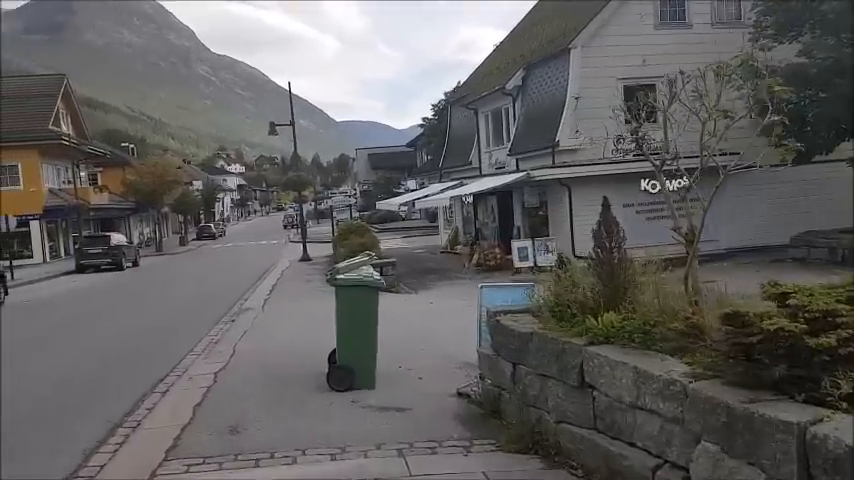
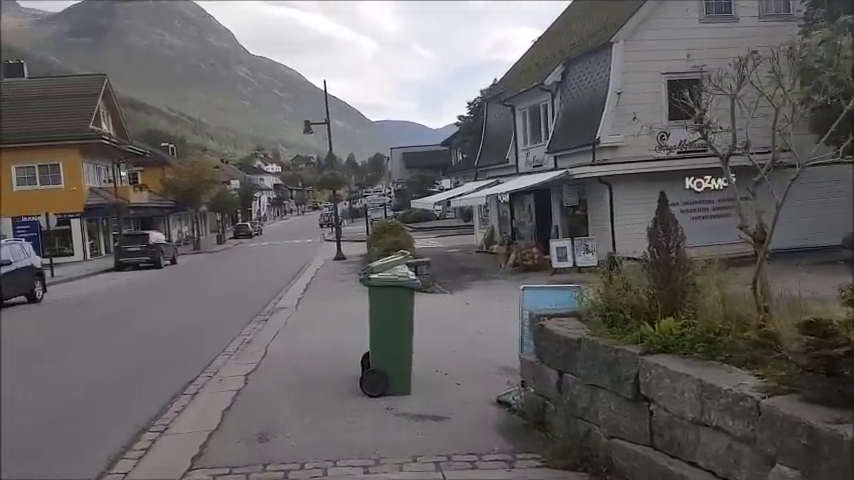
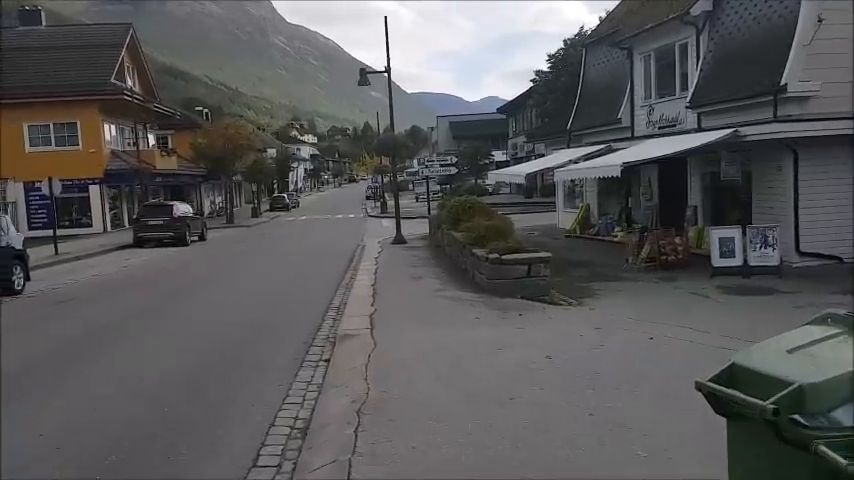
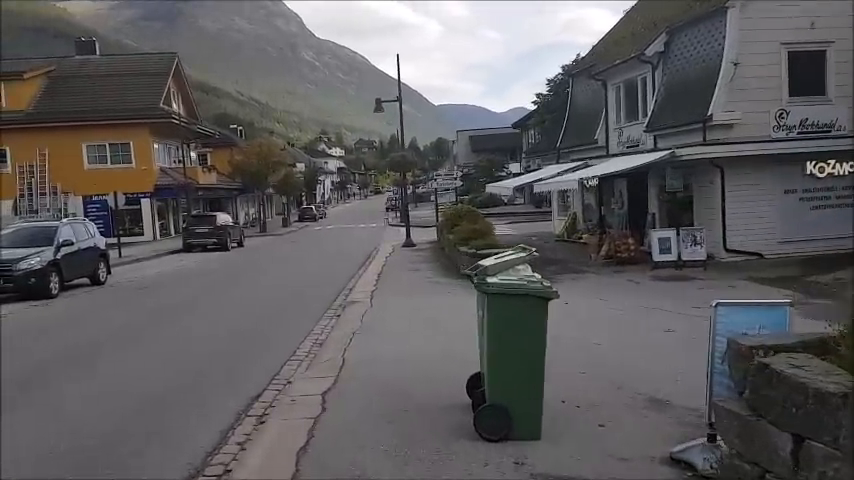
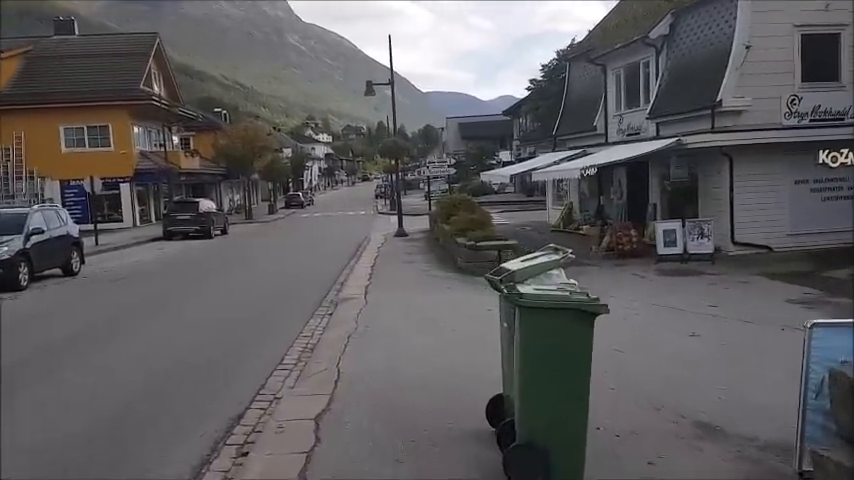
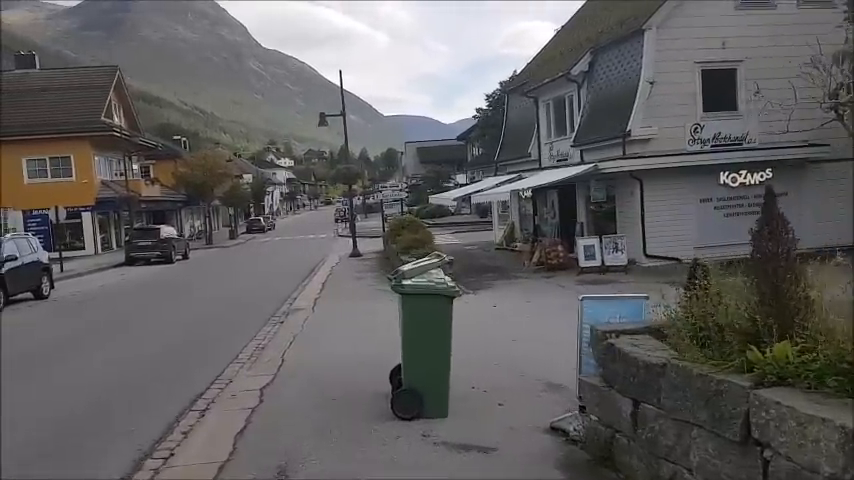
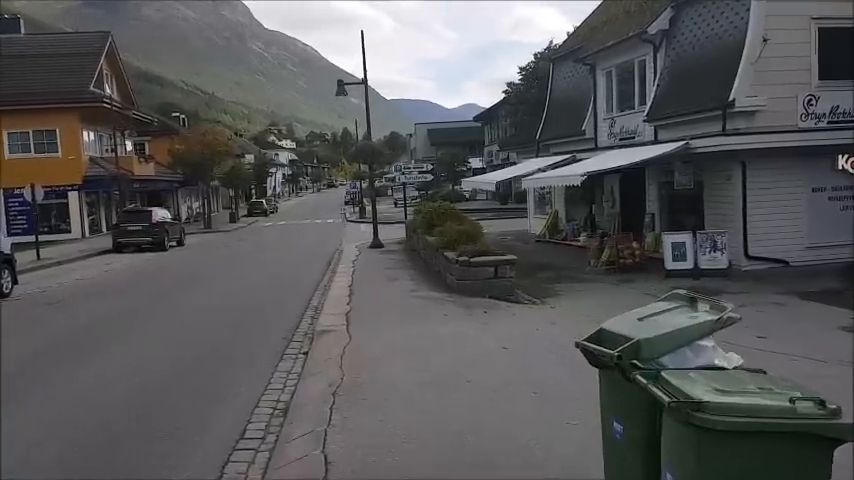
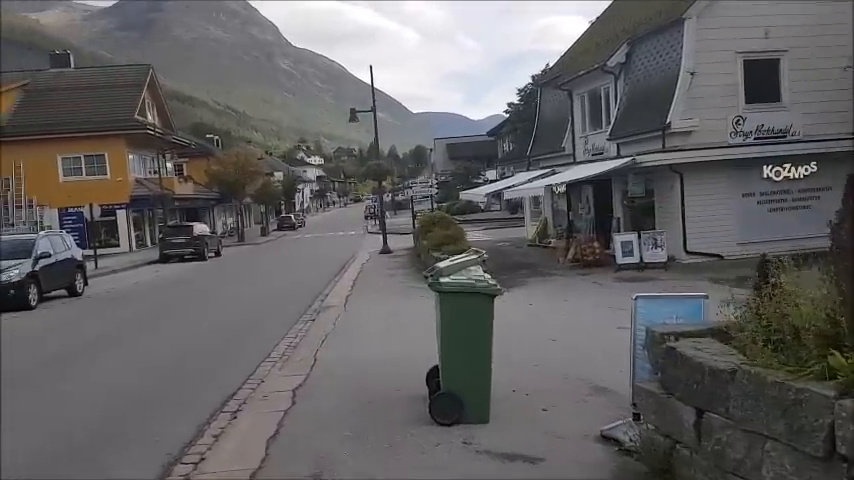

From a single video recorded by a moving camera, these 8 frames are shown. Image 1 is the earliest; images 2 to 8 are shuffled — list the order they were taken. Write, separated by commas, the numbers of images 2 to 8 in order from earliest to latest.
2, 6, 8, 4, 5, 7, 3
